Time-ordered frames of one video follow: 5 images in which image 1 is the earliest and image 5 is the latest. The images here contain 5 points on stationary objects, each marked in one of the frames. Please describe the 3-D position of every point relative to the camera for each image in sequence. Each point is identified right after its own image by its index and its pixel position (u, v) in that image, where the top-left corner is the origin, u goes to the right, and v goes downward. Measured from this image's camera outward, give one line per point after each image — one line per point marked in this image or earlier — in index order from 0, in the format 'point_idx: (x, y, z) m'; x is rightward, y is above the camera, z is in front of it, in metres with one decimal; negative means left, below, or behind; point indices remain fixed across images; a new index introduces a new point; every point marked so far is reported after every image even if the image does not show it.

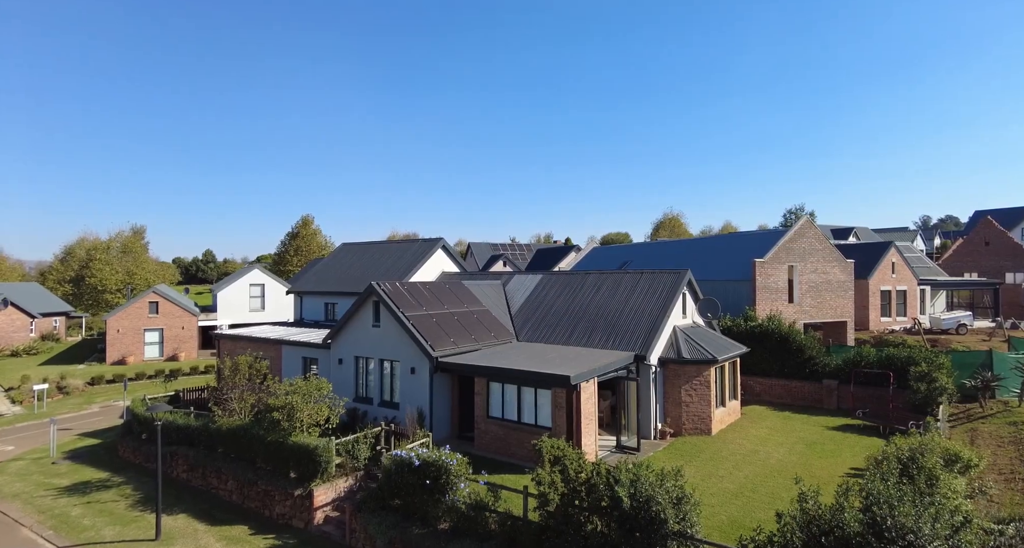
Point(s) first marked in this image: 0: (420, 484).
0: (-2.4, -5.2, +17.1) m
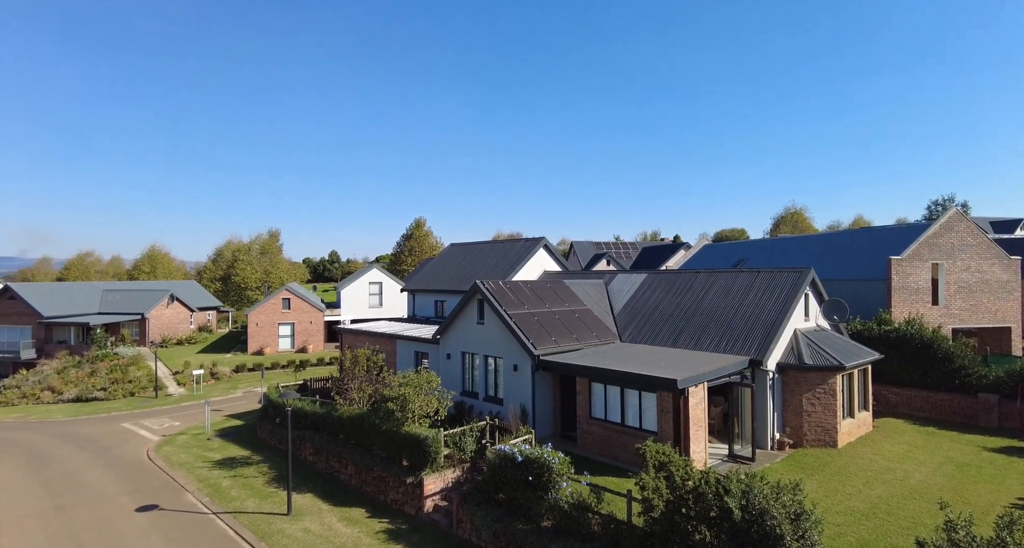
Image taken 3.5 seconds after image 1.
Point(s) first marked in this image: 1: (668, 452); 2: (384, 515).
0: (+0.3, -5.2, +16.7) m
1: (+3.2, -3.7, +14.0) m
2: (-3.9, -7.2, +19.9) m
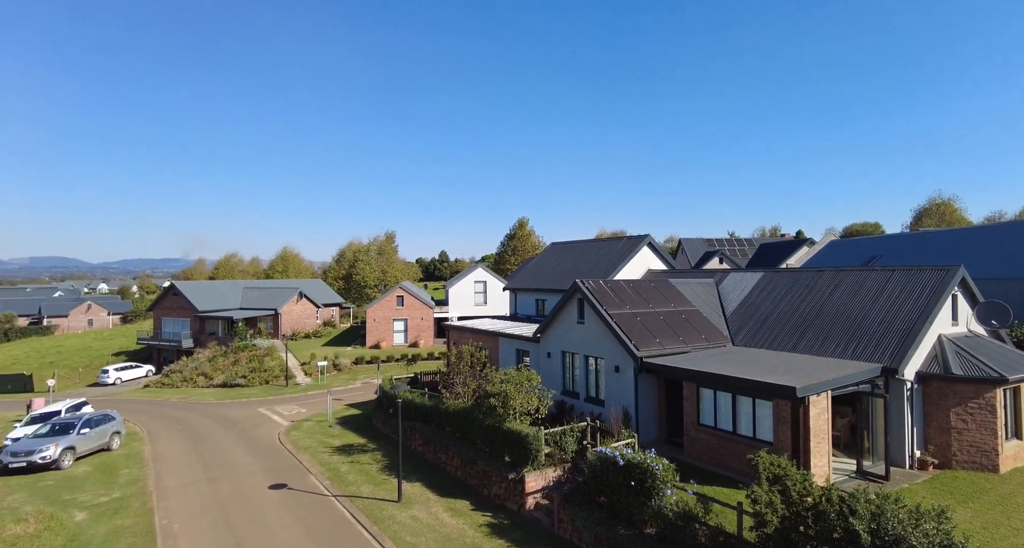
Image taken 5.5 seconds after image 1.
0: (+2.8, -5.1, +15.6) m
1: (+5.3, -3.7, +12.5) m
2: (-0.8, -7.1, +19.4) m
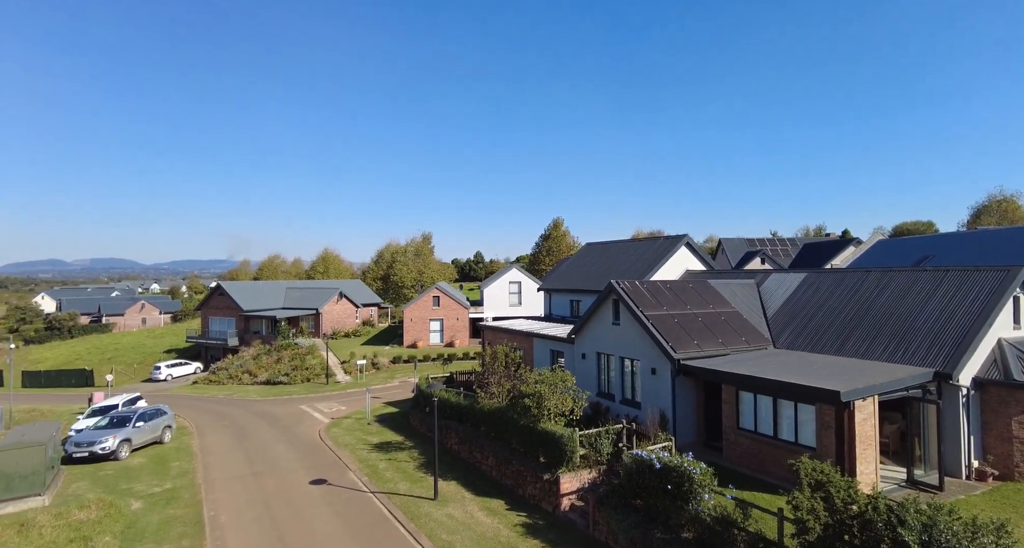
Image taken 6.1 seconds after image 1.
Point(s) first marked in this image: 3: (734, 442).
0: (+3.6, -5.1, +15.1) m
1: (+6.0, -3.7, +11.9) m
2: (+0.2, -7.1, +19.1) m
3: (+6.9, -5.2, +19.9) m
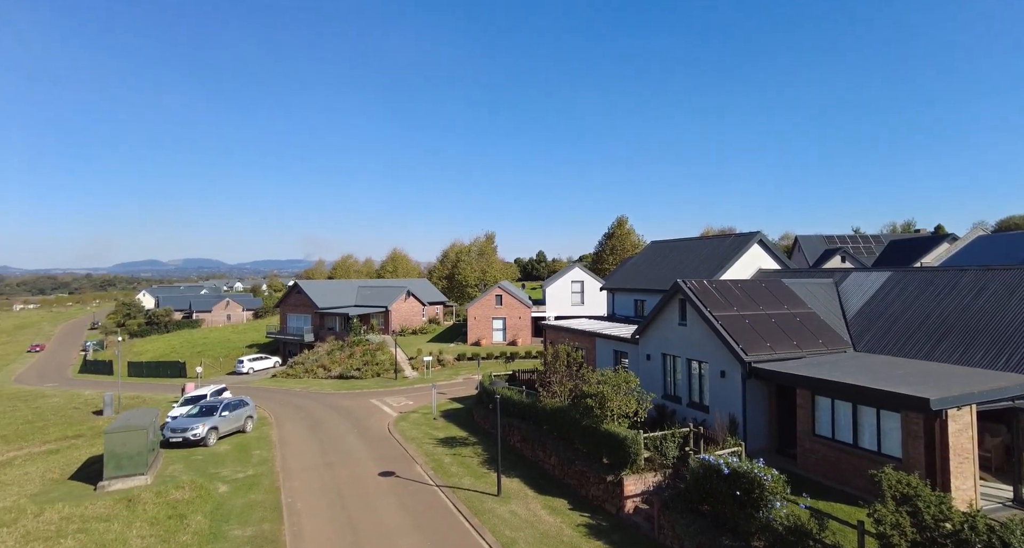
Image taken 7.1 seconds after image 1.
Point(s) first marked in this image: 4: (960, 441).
0: (+5.0, -5.1, +13.9) m
1: (+7.1, -3.7, +10.5) m
2: (+2.0, -7.1, +18.2) m
3: (+8.7, -5.2, +18.4) m
4: (+11.0, -4.1, +15.5) m
